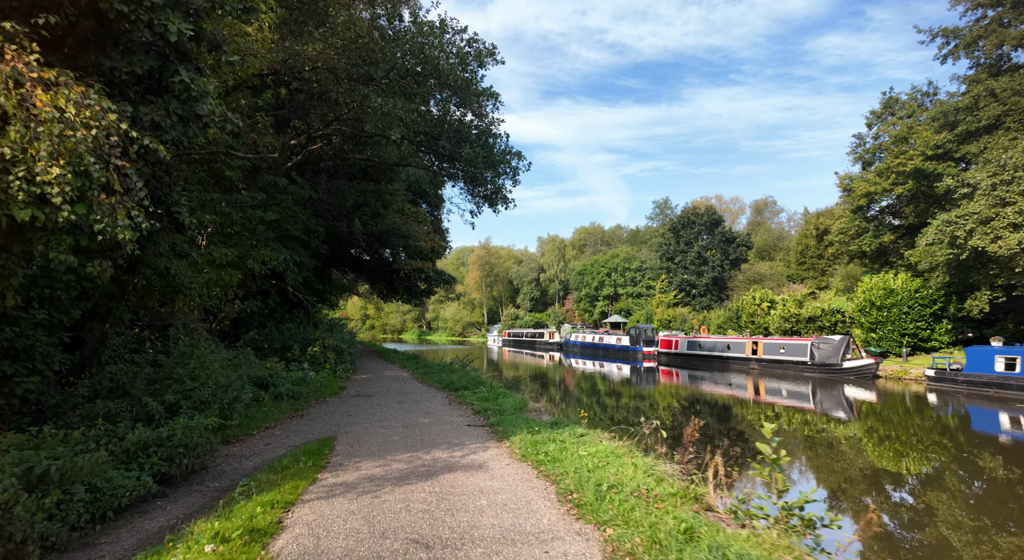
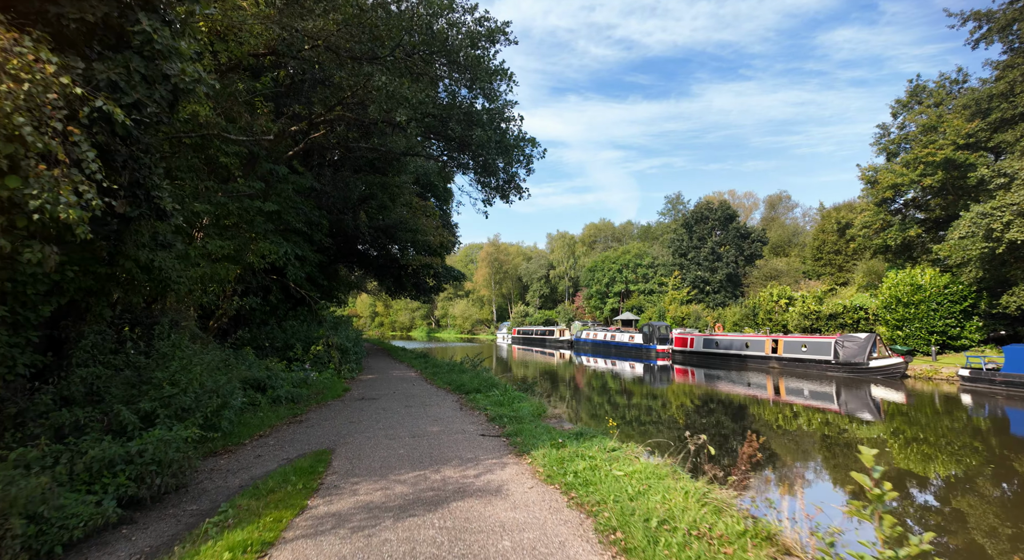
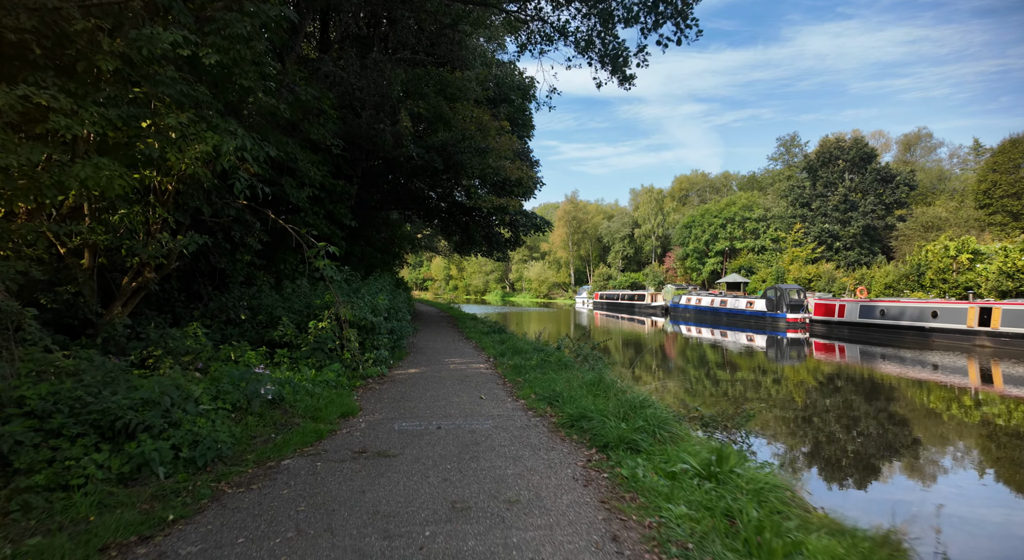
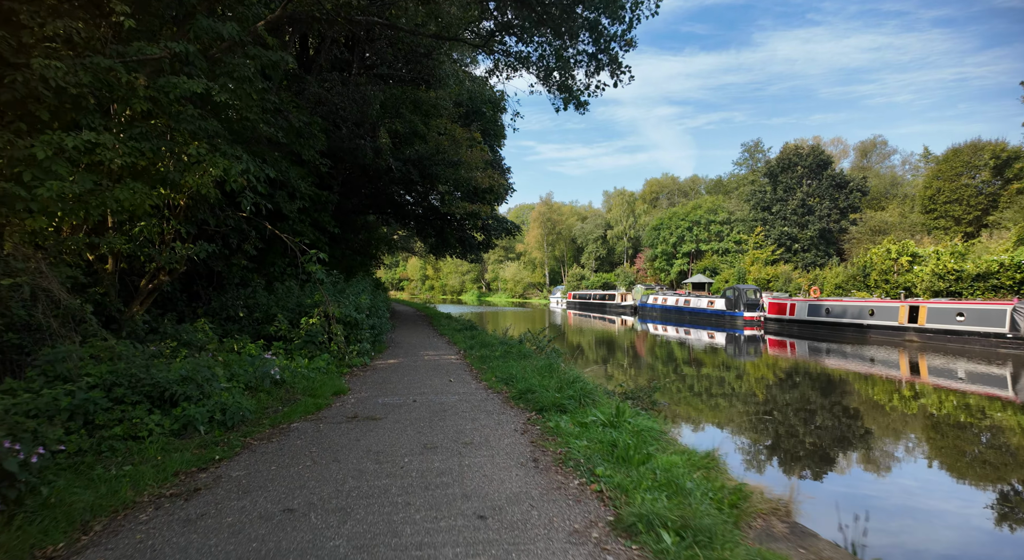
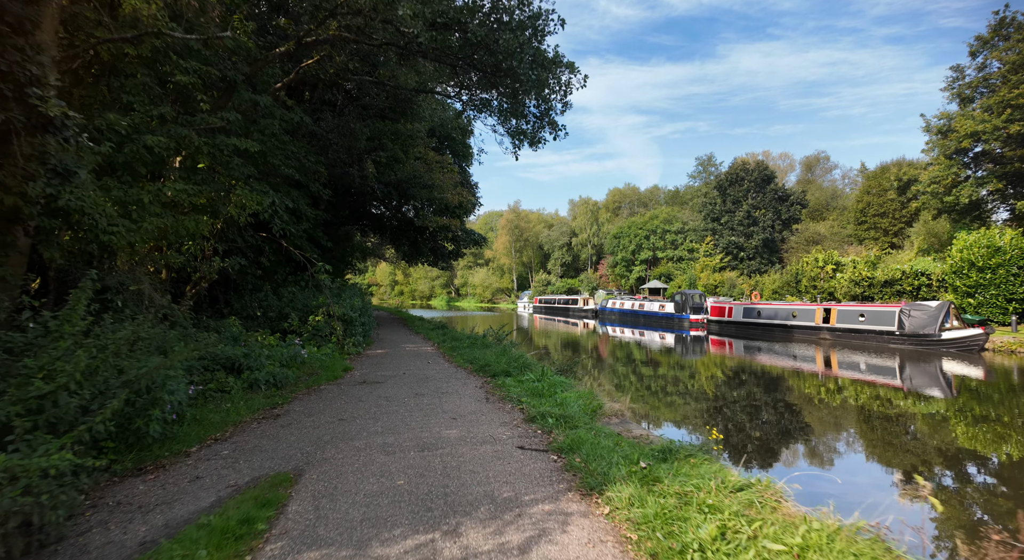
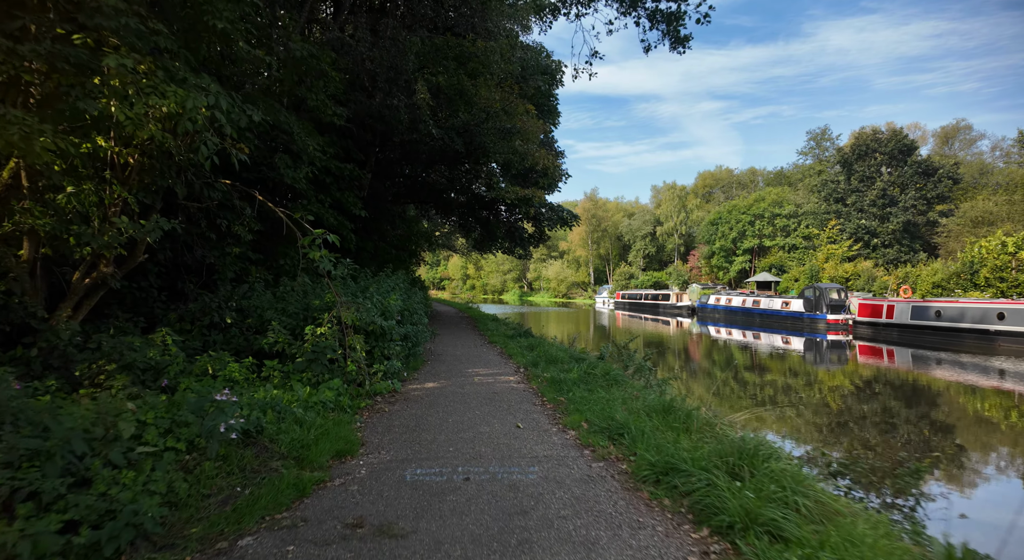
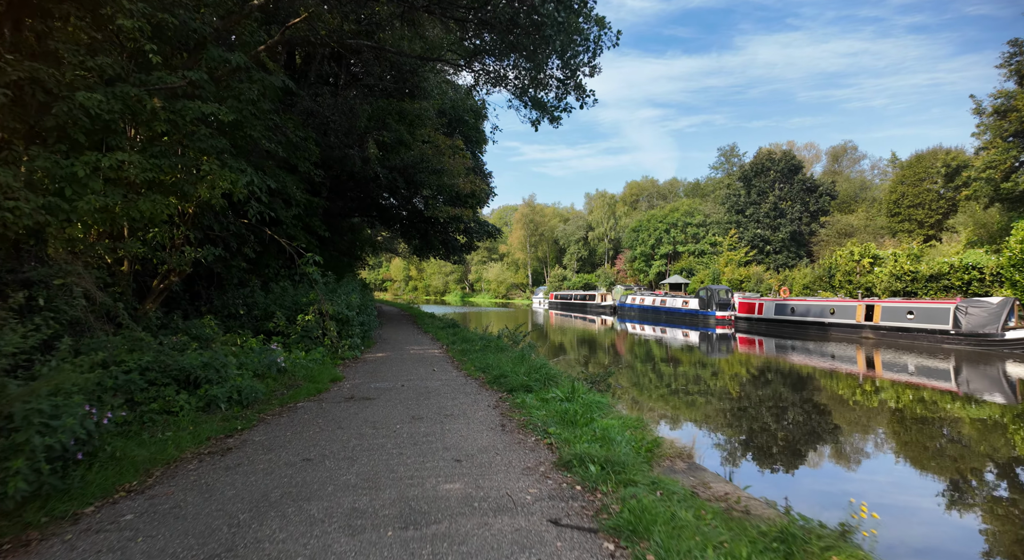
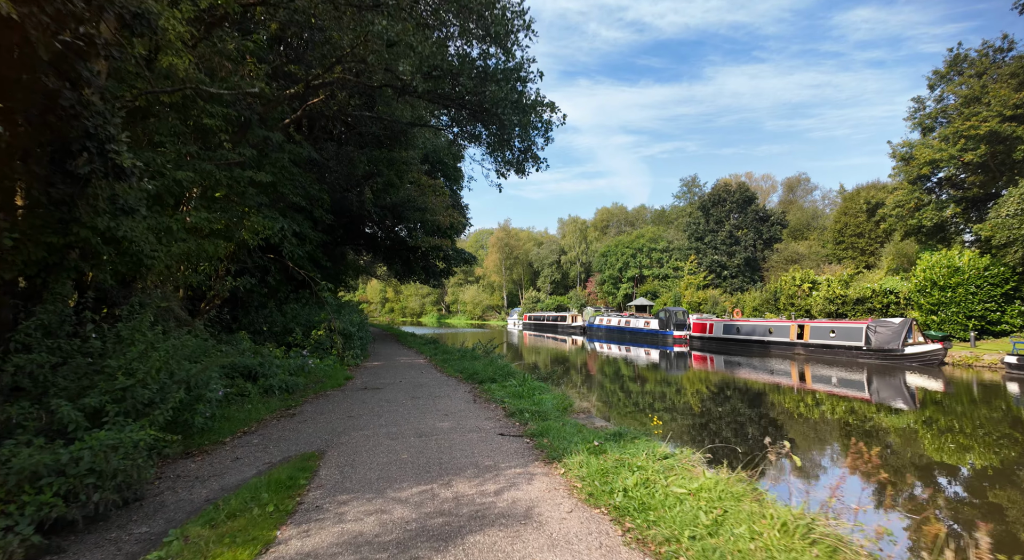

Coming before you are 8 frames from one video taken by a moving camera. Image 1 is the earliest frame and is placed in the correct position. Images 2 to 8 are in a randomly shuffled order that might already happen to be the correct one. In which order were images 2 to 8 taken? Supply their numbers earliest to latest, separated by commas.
2, 8, 5, 7, 4, 3, 6
